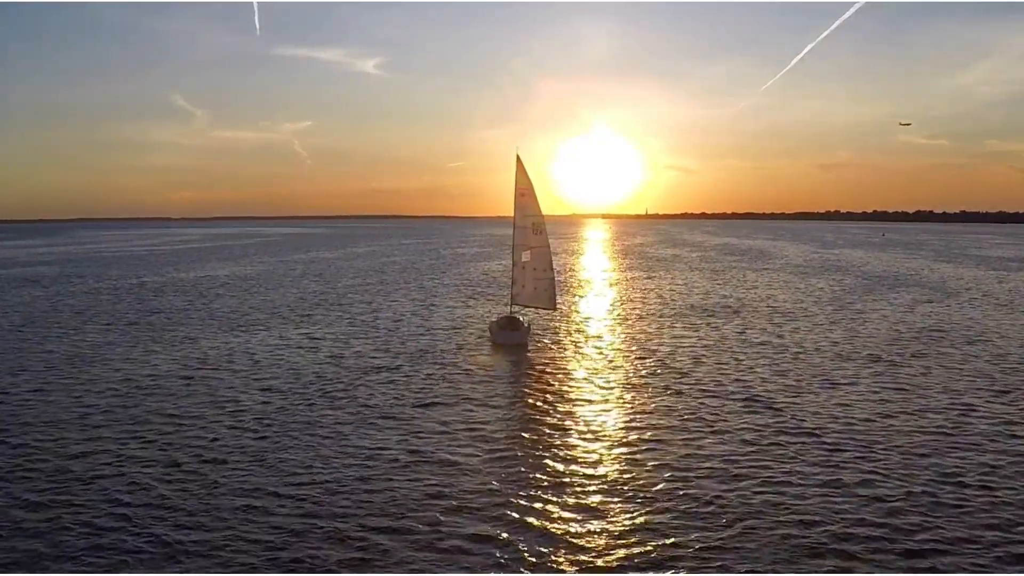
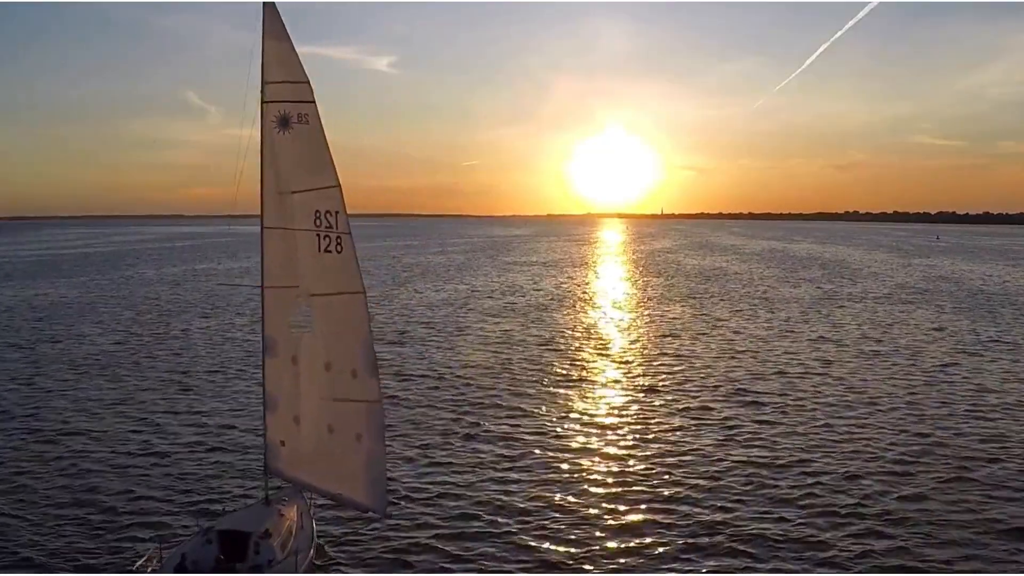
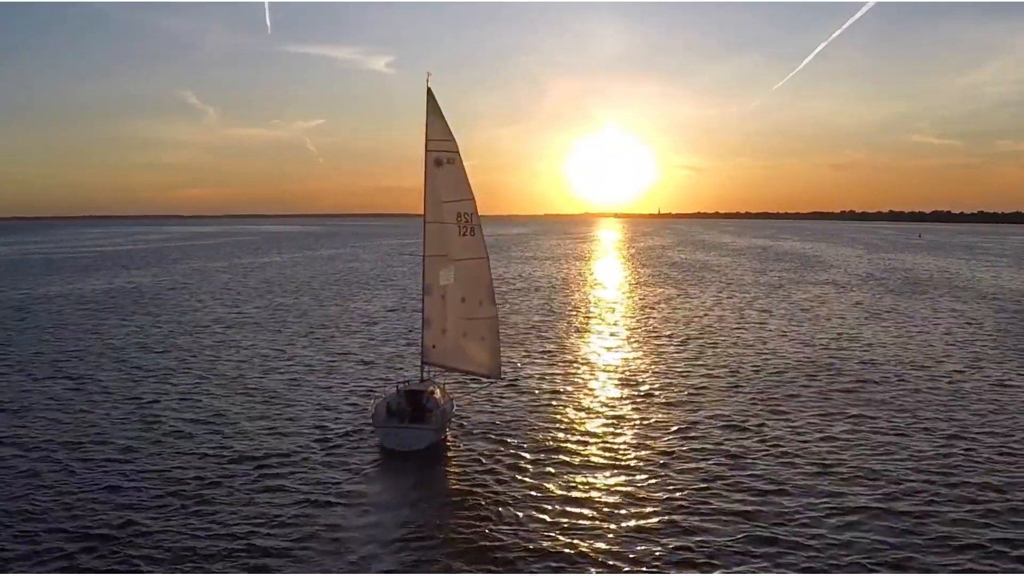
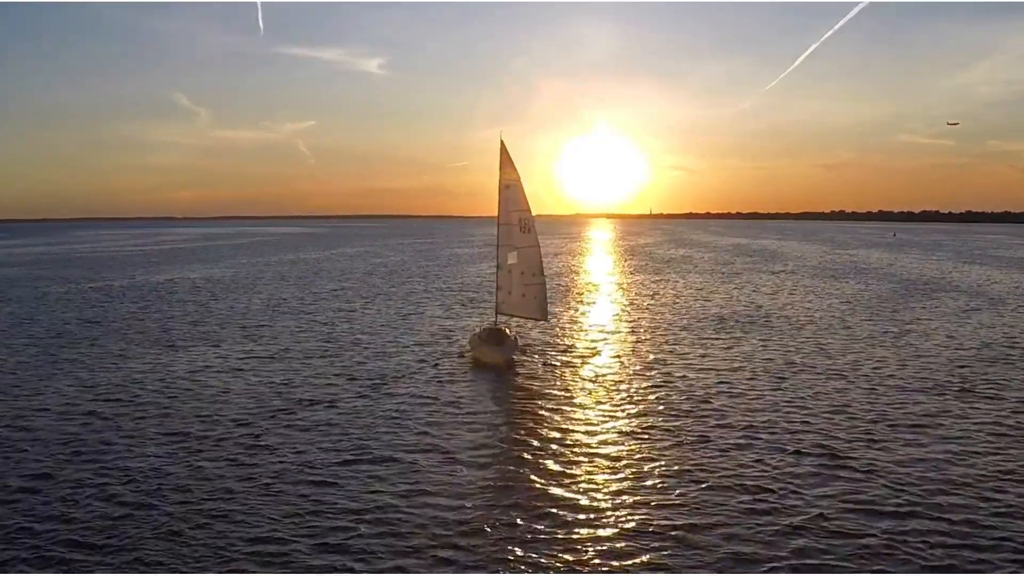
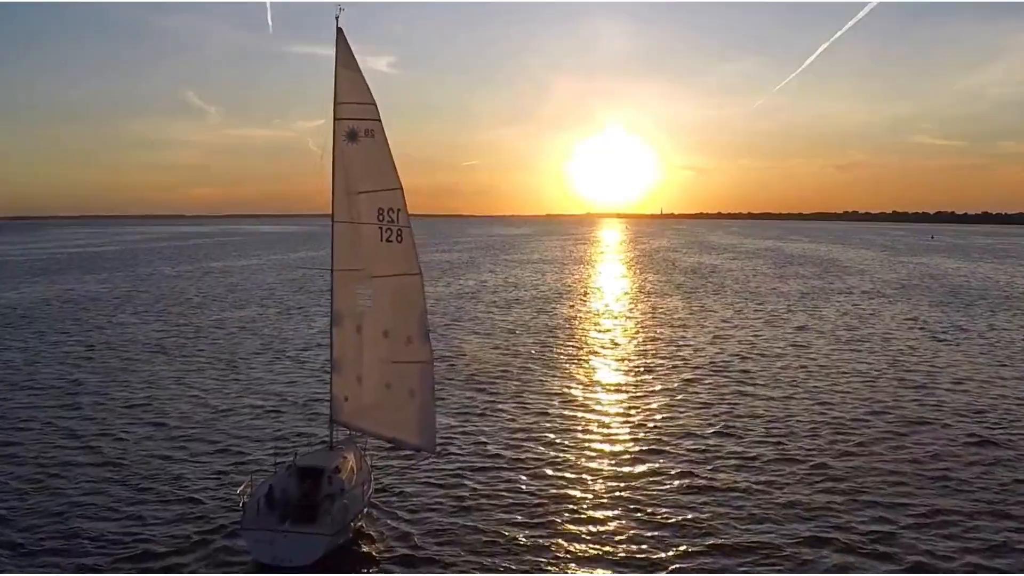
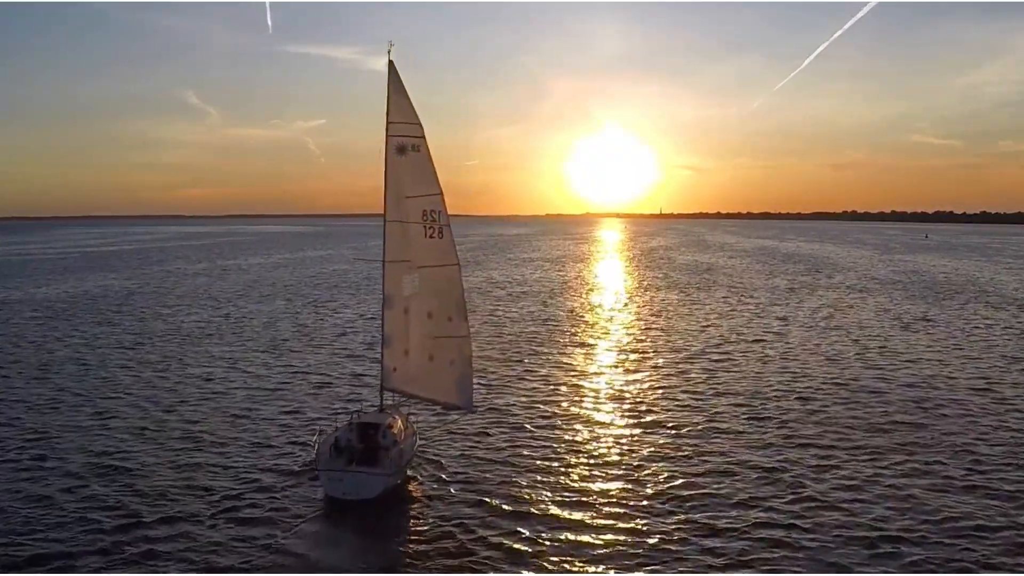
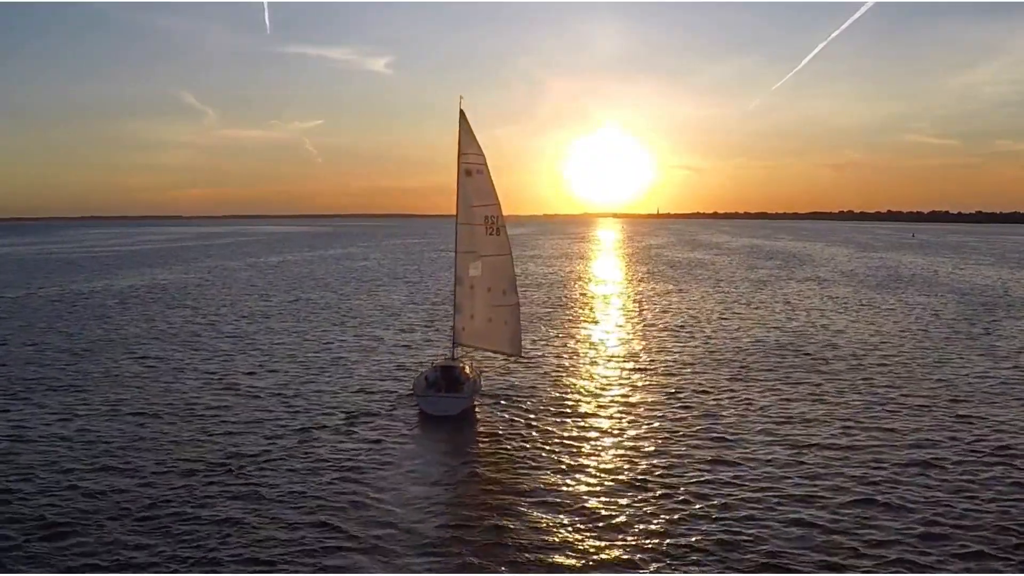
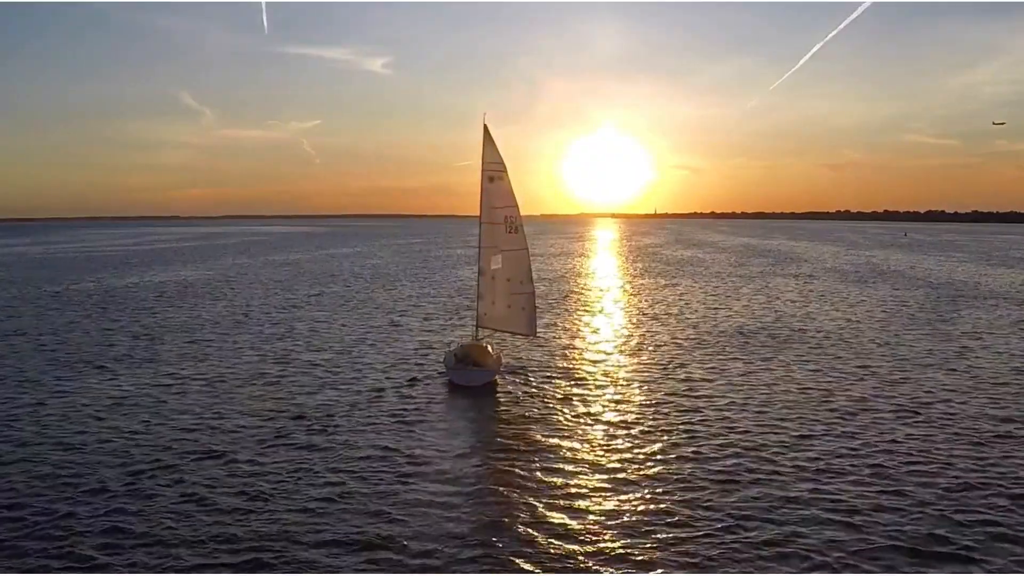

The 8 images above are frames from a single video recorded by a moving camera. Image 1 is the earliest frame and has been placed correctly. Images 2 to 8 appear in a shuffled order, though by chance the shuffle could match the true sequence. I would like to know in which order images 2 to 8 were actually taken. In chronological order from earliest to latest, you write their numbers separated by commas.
4, 8, 7, 3, 6, 5, 2
